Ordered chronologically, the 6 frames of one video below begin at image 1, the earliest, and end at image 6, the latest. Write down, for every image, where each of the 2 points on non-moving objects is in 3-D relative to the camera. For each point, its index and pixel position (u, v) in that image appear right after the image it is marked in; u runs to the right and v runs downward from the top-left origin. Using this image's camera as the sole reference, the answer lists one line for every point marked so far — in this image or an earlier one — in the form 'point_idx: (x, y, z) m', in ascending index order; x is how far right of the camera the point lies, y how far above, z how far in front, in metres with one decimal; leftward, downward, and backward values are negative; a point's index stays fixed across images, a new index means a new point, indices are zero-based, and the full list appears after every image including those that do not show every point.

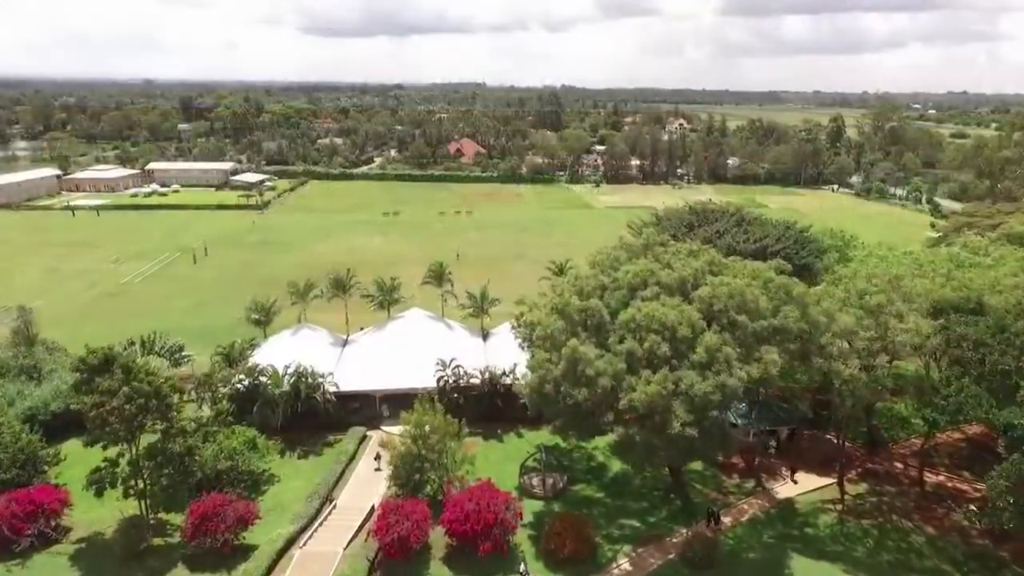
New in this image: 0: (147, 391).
0: (-11.9, -3.4, +20.1) m
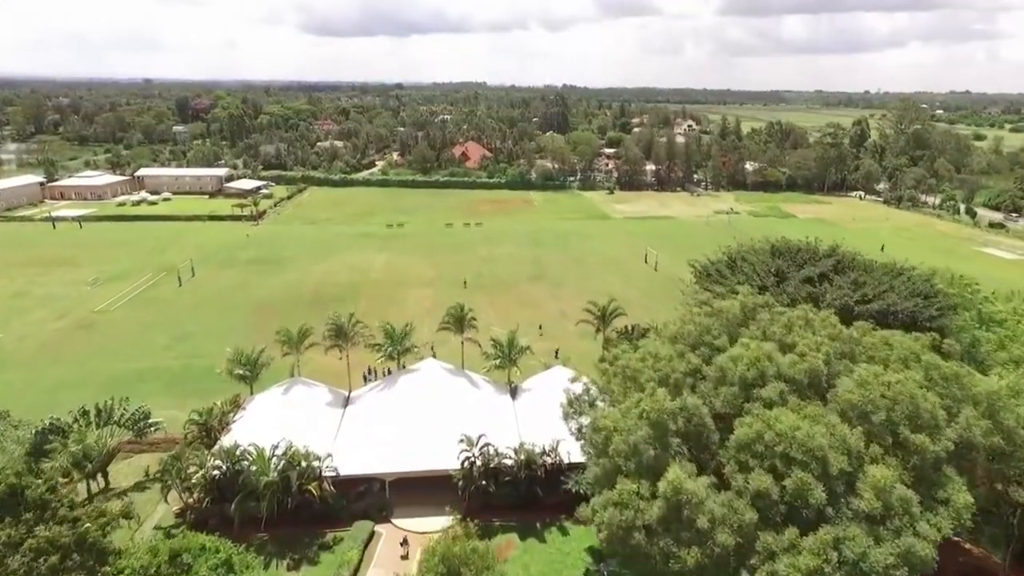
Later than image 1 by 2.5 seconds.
0: (-10.2, -5.8, +14.2) m
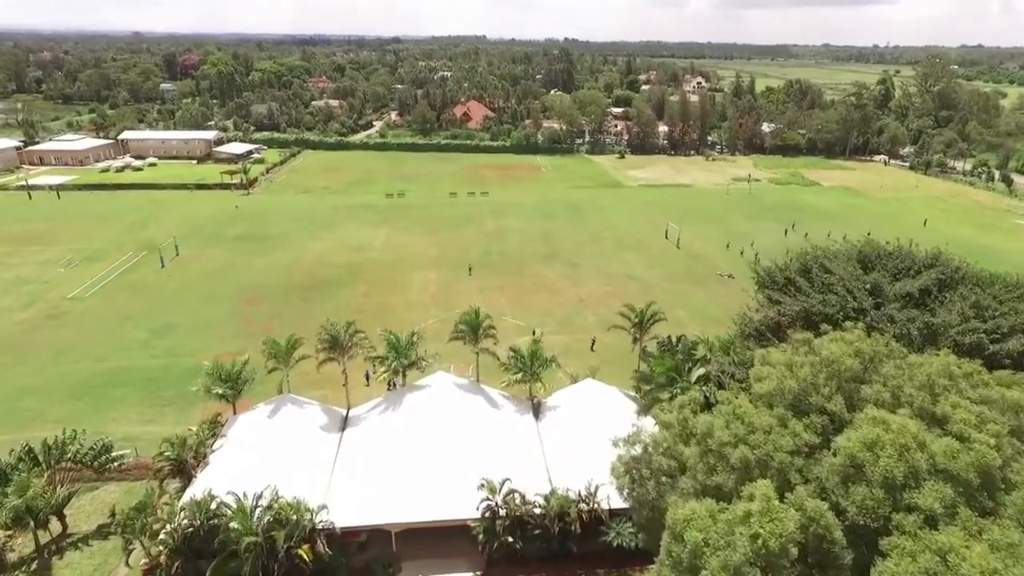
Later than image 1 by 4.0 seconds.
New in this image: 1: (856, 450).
0: (-9.2, -7.0, +10.2) m
1: (+6.5, -3.1, +11.7) m
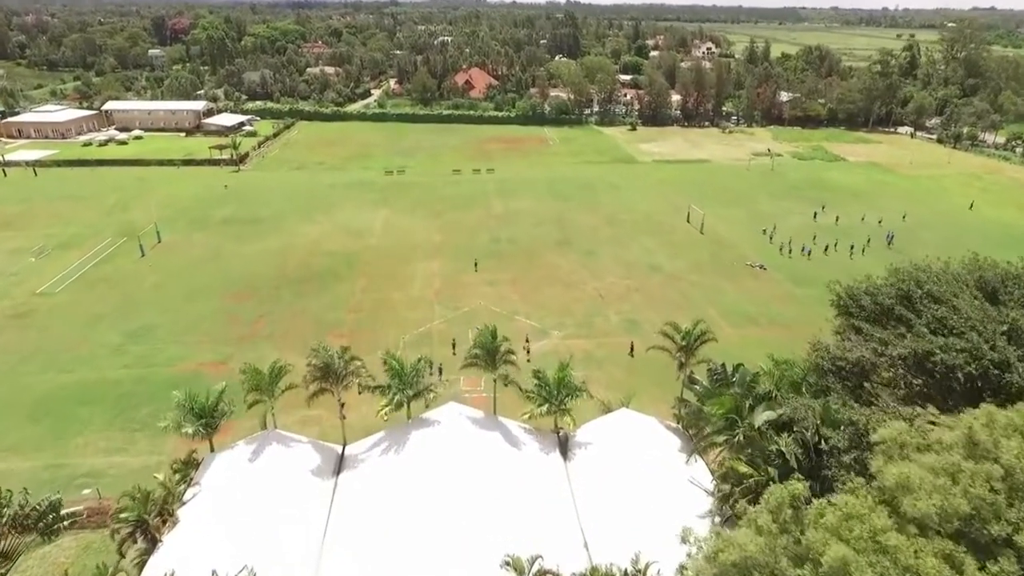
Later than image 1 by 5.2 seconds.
0: (-8.4, -8.4, +6.5) m
1: (+7.4, -4.5, +7.8) m
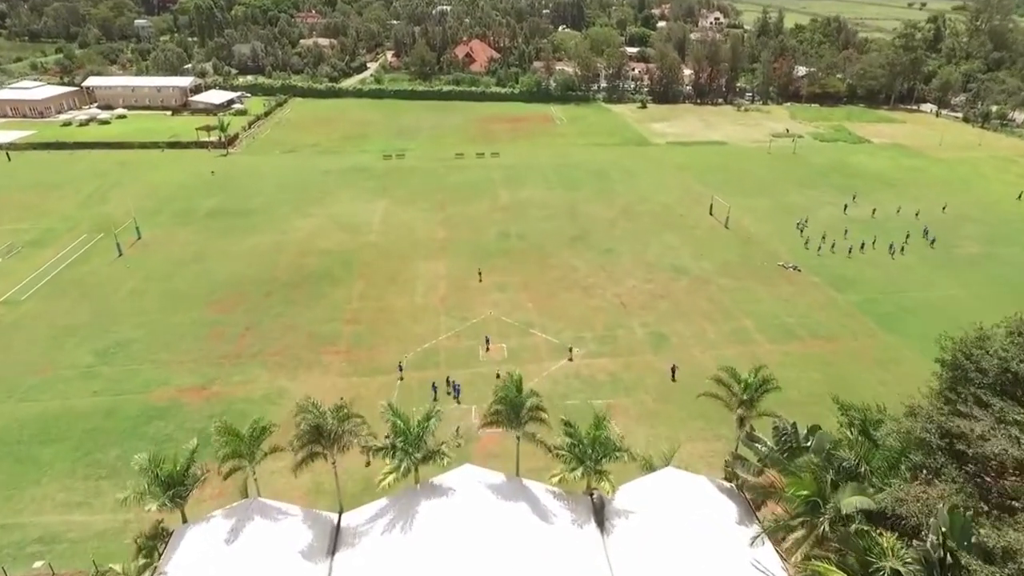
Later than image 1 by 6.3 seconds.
0: (-7.5, -10.4, +3.1) m
1: (+8.3, -6.4, +4.2) m
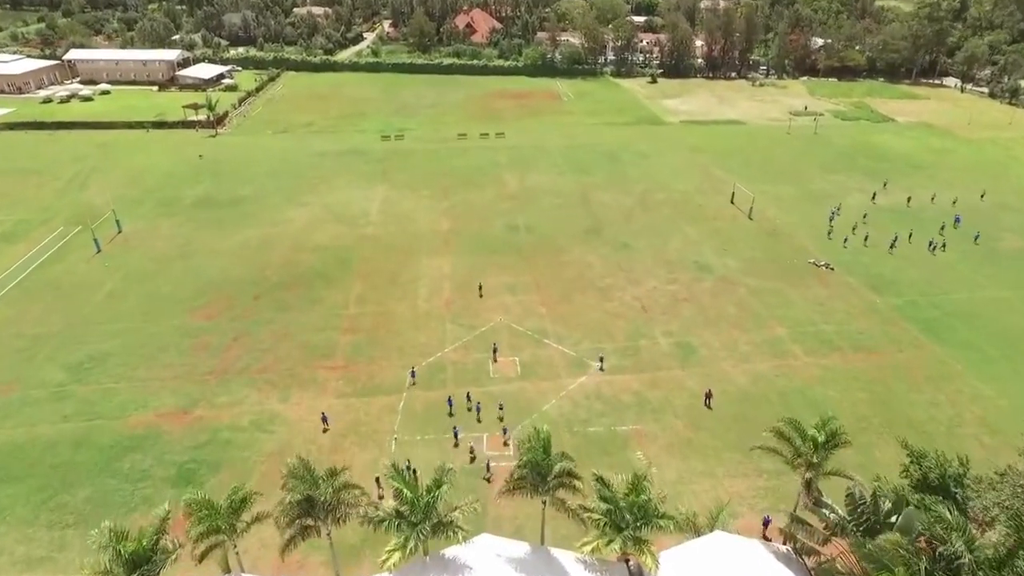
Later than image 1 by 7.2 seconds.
0: (-6.8, -12.2, +0.5) m
1: (+8.9, -8.2, +1.5) m
